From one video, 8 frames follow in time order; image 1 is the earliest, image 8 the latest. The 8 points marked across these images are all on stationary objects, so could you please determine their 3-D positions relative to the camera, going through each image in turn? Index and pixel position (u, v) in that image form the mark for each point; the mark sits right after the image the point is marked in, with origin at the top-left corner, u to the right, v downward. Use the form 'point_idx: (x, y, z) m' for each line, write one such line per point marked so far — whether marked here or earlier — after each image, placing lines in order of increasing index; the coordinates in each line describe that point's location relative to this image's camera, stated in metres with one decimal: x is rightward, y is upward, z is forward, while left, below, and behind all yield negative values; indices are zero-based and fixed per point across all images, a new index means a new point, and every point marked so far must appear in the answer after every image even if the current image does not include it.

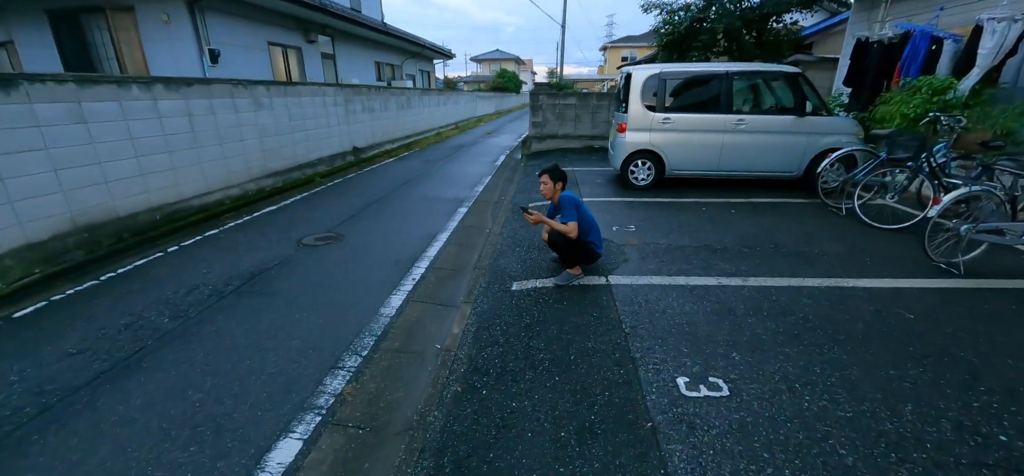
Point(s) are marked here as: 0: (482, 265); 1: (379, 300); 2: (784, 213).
0: (-0.3, -0.3, +4.6) m
1: (-1.2, -0.6, +3.8) m
2: (+3.8, +0.4, +5.7) m
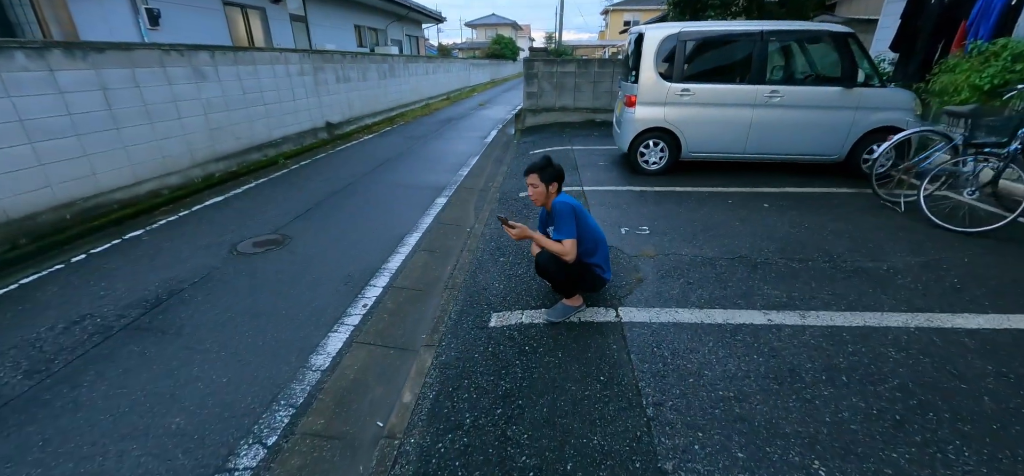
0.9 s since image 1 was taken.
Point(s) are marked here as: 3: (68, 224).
0: (-0.5, -0.4, +3.6) m
1: (-1.4, -0.7, +2.9) m
2: (+3.7, +0.4, +4.6) m
3: (-4.5, +0.2, +4.3) m
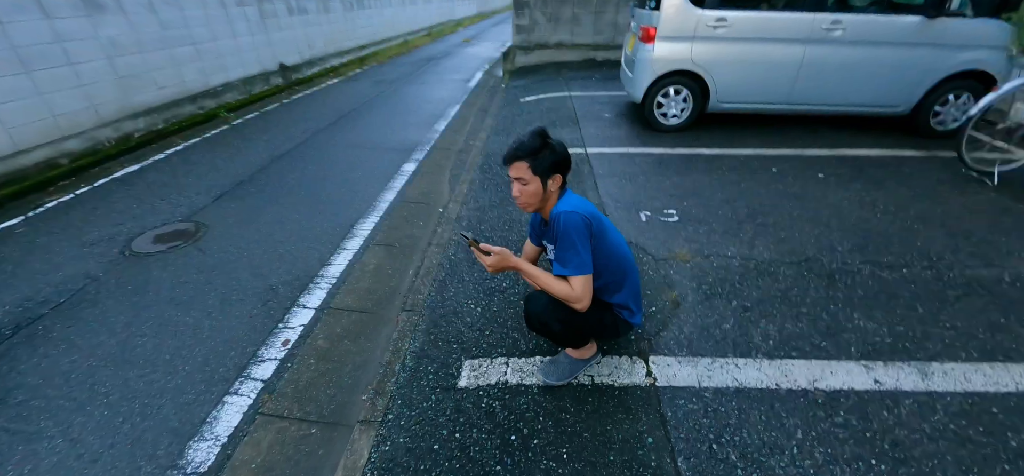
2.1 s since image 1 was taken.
0: (-0.6, -0.4, +2.6) m
1: (-1.5, -0.8, +1.9) m
2: (+3.5, +0.5, +3.6) m
3: (-4.6, +0.2, +3.2) m
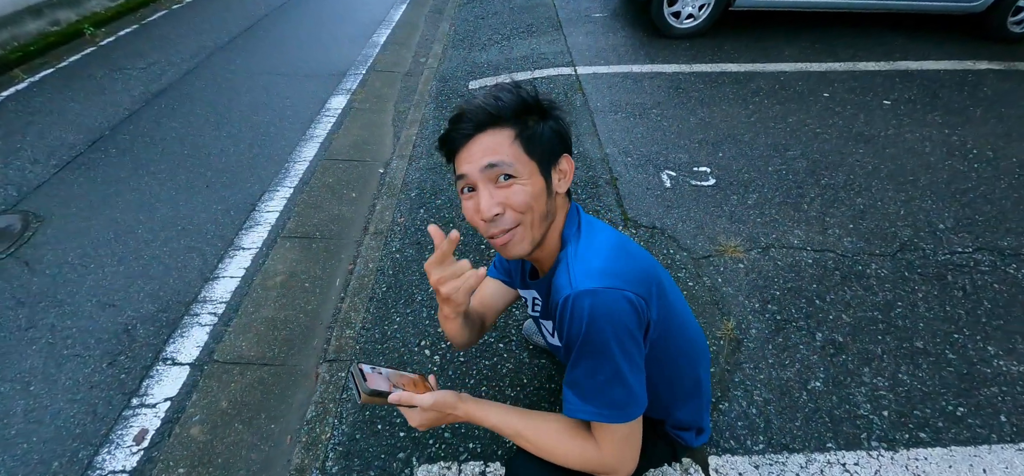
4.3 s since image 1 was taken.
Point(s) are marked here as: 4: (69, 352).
0: (-0.7, -0.4, +1.8) m
1: (-1.5, -1.1, +1.2) m
2: (+3.3, +0.9, +2.8) m
3: (-4.8, 0.0, +2.0) m
4: (-1.9, -0.5, +1.7) m
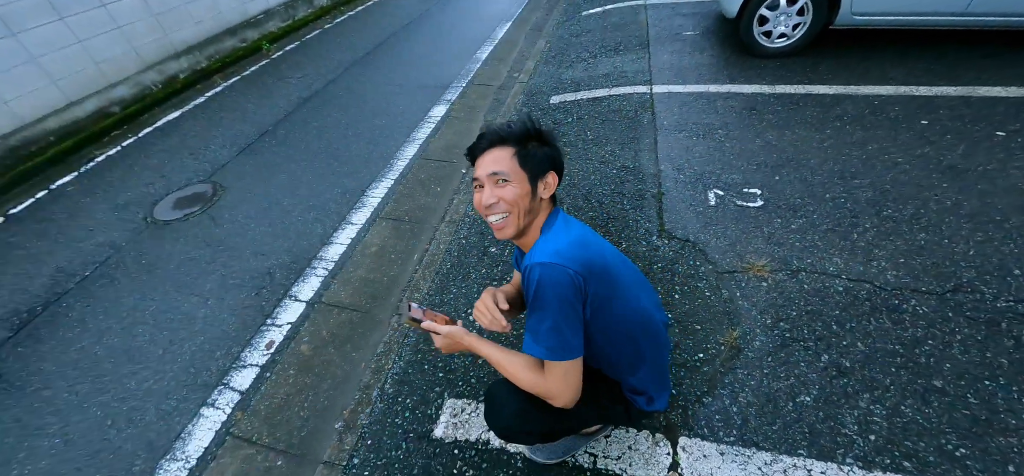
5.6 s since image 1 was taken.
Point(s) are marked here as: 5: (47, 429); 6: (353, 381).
0: (-0.6, -0.3, +2.2) m
1: (-1.5, -0.9, +1.8) m
2: (+3.7, +0.6, +2.3) m
3: (-4.4, +0.5, +3.4) m
4: (-1.7, -0.3, +2.5) m
5: (-2.1, -0.9, +1.8) m
6: (-0.8, -0.7, +1.9) m
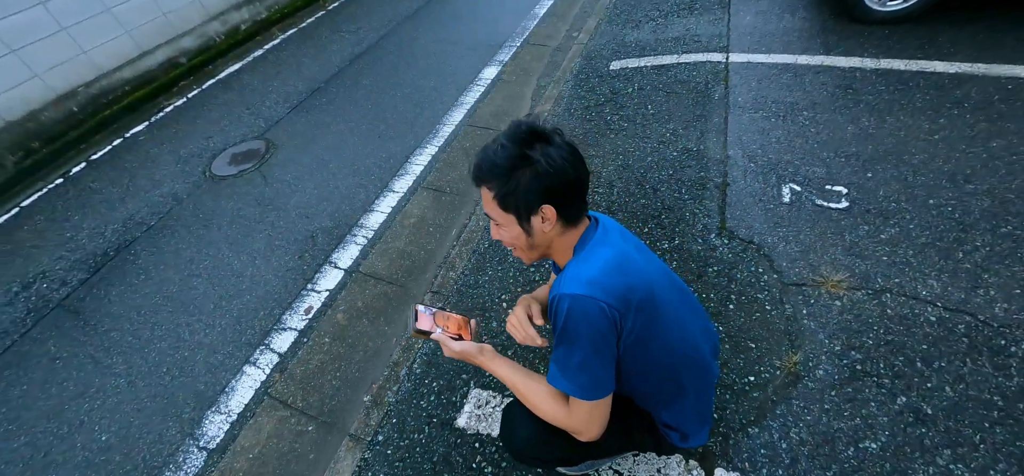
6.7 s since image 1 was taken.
0: (-0.4, -0.2, +2.2) m
1: (-1.4, -0.7, +2.0) m
2: (+4.0, +0.4, +1.7) m
3: (-3.9, +1.1, +3.7) m
4: (-1.5, 0.0, +2.6) m
5: (-2.0, -0.7, +2.0) m
6: (-0.6, -0.6, +2.0) m
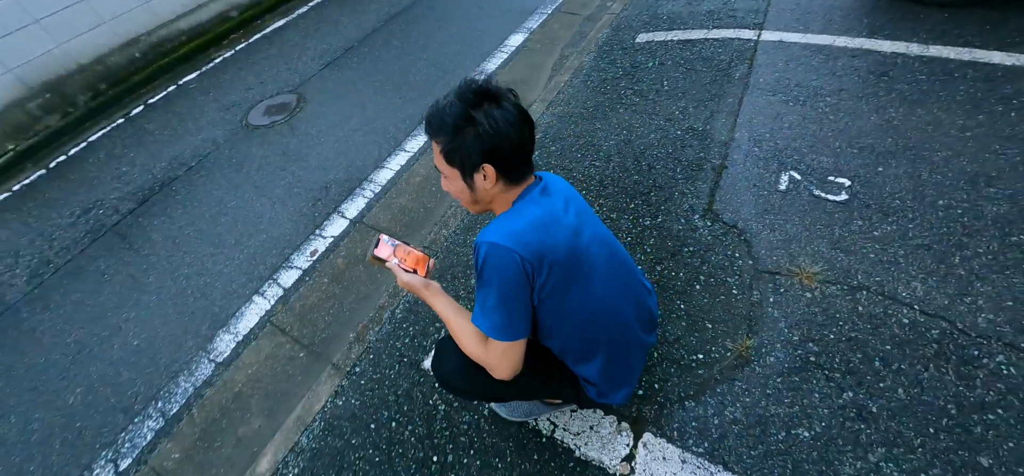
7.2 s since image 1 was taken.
0: (-0.4, 0.0, +2.3) m
1: (-1.5, -0.4, +2.2) m
2: (+3.9, +0.1, +1.4) m
3: (-3.7, +1.7, +4.0) m
4: (-1.5, +0.3, +2.8) m
5: (-2.1, -0.3, +2.3) m
6: (-0.7, -0.3, +2.1) m
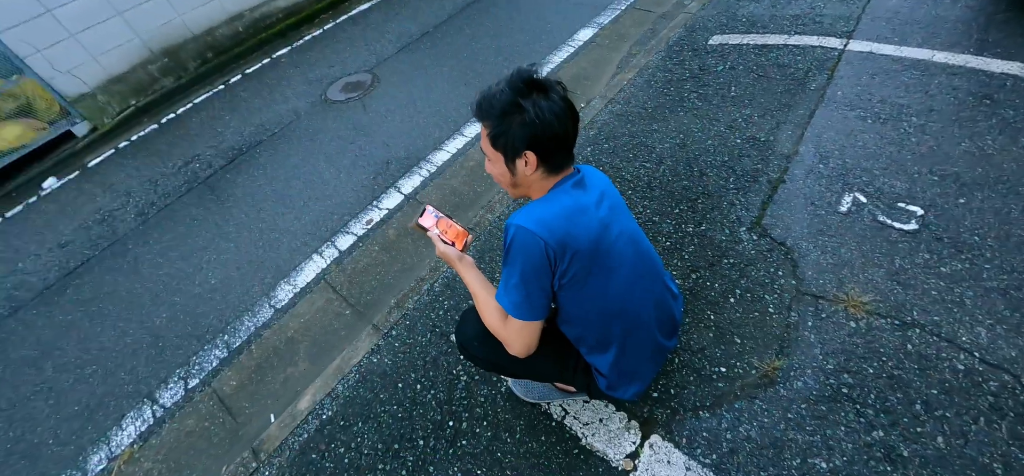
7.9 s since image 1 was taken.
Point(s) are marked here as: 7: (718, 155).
0: (-0.2, +0.1, +2.4) m
1: (-1.3, -0.1, +2.5) m
2: (+3.9, -0.3, +1.0) m
3: (-3.0, +2.2, +4.5) m
4: (-1.1, +0.6, +3.0) m
5: (-1.9, 0.0, +2.7) m
6: (-0.6, -0.2, +2.3) m
7: (+1.1, +0.5, +2.2) m
